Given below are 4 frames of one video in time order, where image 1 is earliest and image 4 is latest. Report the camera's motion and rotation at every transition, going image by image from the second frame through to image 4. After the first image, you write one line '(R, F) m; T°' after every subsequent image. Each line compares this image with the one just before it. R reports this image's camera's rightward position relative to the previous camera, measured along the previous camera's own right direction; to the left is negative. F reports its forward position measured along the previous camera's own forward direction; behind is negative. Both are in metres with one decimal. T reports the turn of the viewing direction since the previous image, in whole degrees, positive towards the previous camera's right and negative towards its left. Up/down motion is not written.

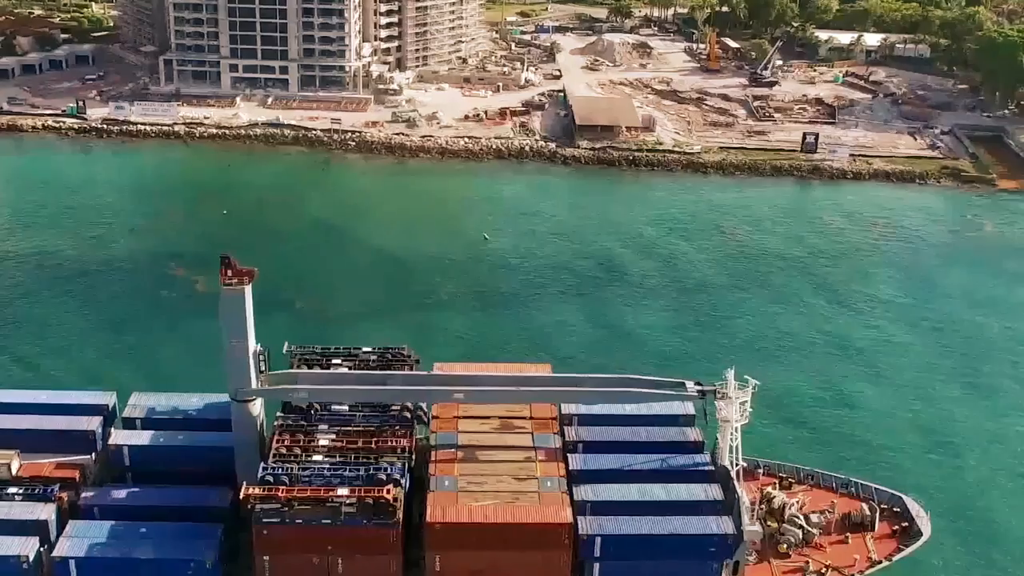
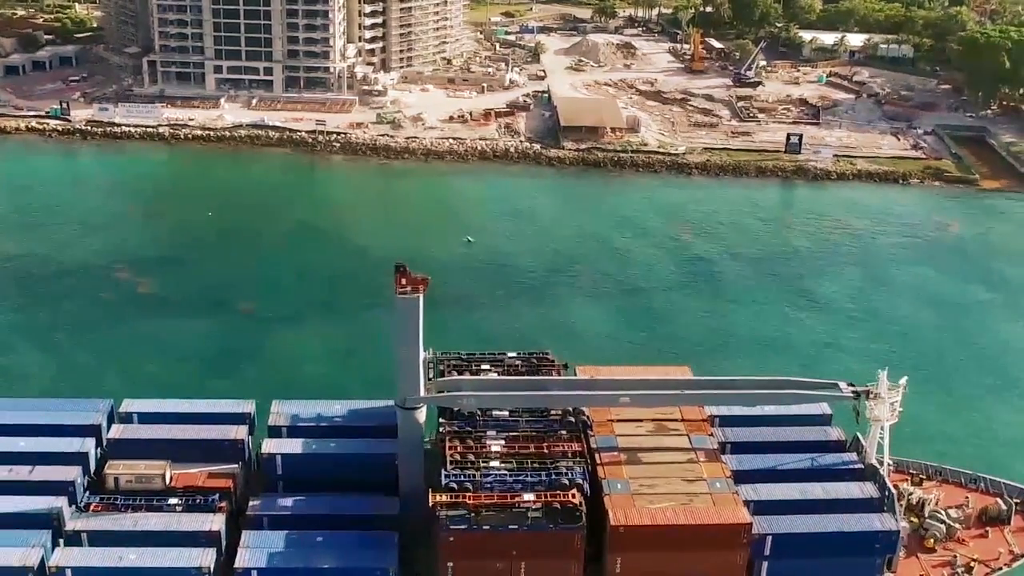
(-3.5, -0.1) m; +2°
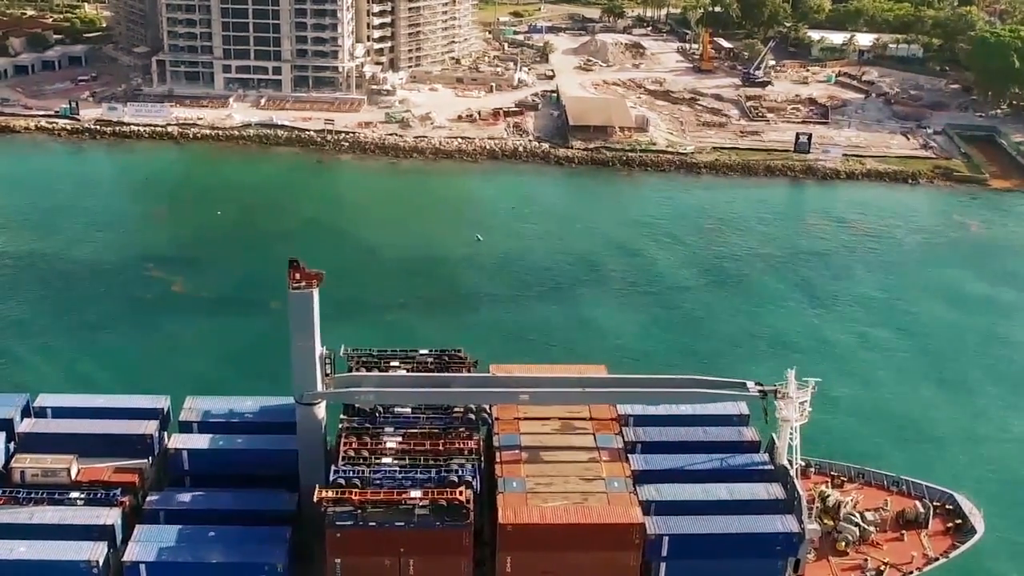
(+2.1, +0.1) m; -1°
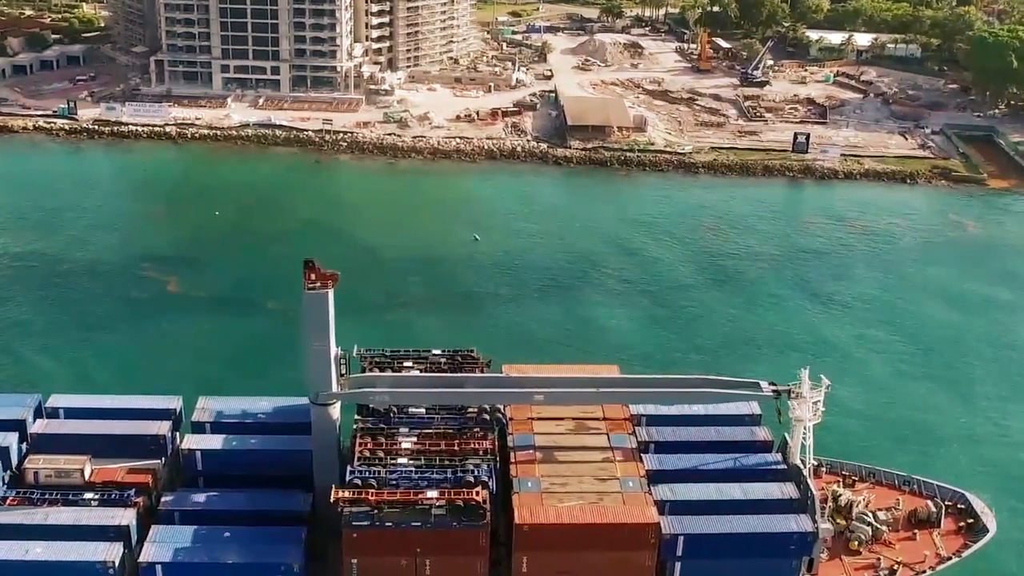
(-0.3, 0.0) m; 0°
